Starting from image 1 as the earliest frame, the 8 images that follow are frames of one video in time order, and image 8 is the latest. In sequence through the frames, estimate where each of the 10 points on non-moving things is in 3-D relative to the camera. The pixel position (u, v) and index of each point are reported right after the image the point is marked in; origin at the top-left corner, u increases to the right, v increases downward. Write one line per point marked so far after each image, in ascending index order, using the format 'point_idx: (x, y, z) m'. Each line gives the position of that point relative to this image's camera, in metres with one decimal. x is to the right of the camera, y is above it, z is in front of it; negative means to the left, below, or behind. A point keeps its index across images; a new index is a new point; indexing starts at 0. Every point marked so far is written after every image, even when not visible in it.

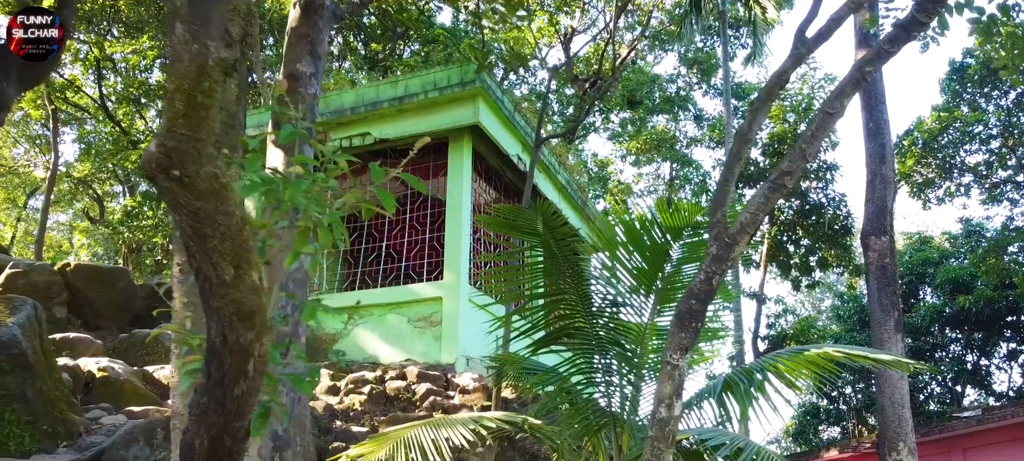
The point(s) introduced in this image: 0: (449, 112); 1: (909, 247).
0: (-0.7, +1.3, +8.7) m
1: (+9.1, -0.4, +18.3) m
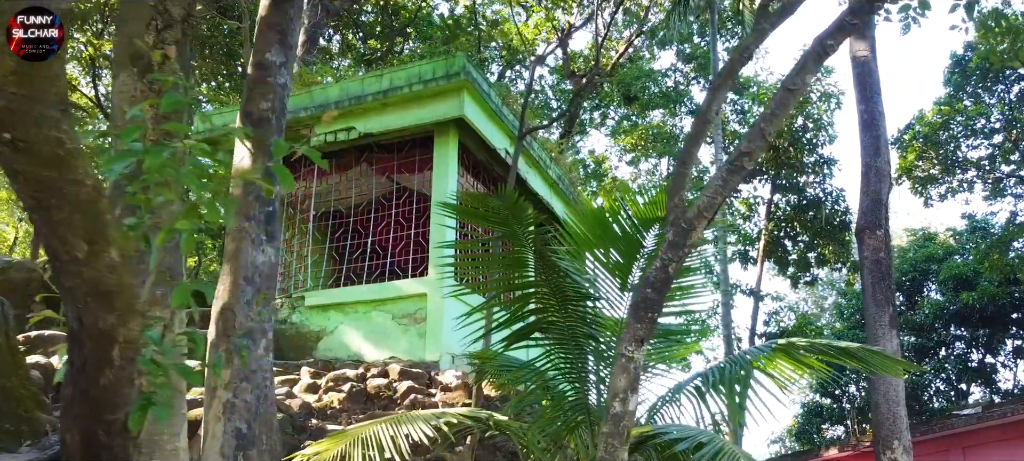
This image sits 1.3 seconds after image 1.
0: (-0.8, +1.3, +8.5) m
1: (+9.0, -0.3, +18.1) m
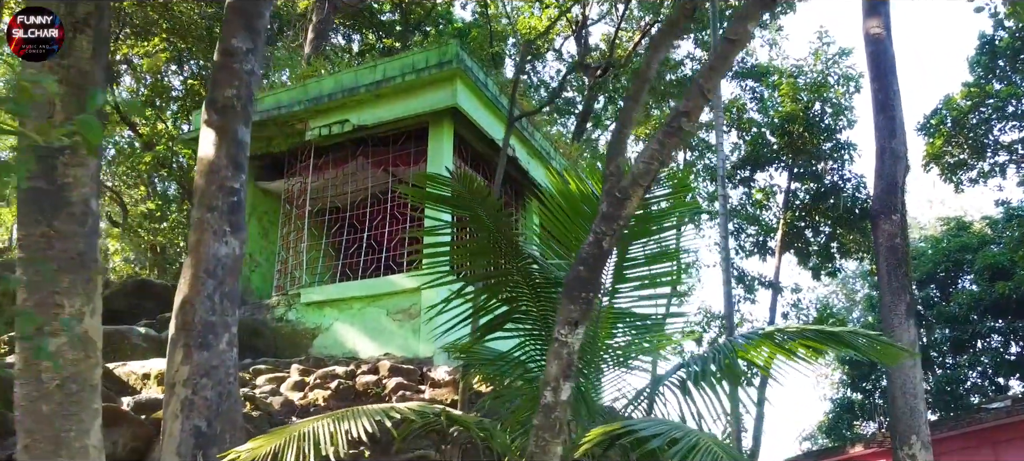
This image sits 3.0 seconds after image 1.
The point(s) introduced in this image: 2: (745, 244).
0: (-0.9, +1.4, +8.3) m
1: (+9.4, 0.0, +17.5) m
2: (+3.7, -0.2, +12.9) m
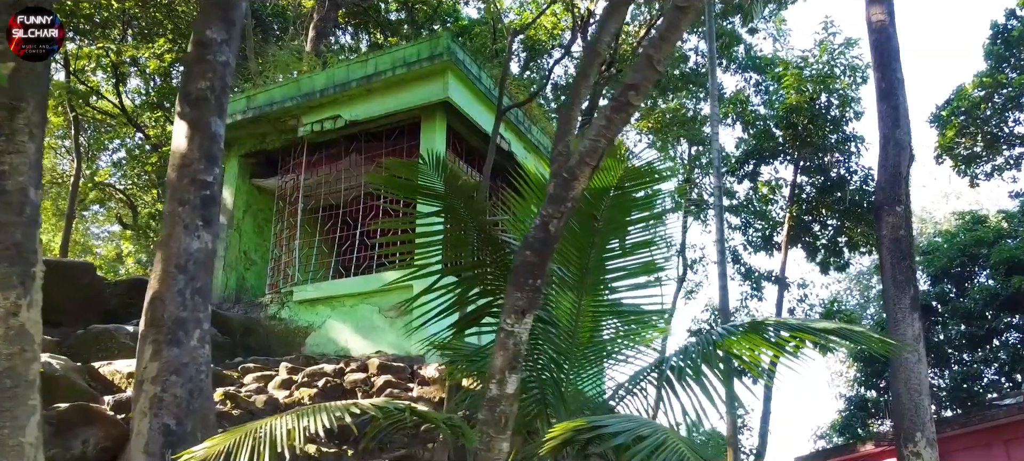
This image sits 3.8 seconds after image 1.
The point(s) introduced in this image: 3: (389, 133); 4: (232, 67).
0: (-0.9, +1.4, +8.2) m
1: (+9.5, +0.1, +17.1) m
2: (+3.7, -0.1, +12.7) m
3: (-1.3, +1.0, +8.7) m
4: (-1.8, +1.1, +5.3) m
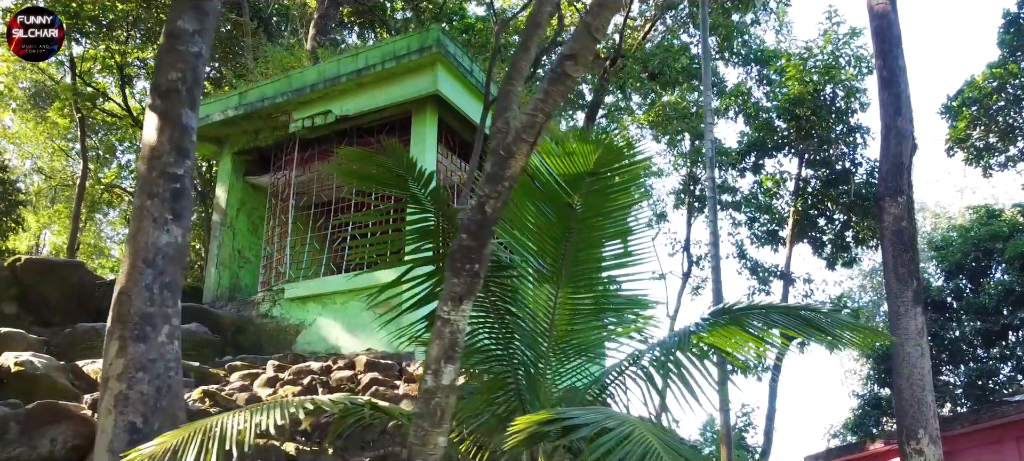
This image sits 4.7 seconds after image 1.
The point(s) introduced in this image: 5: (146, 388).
0: (-1.0, +1.5, +8.1) m
1: (+9.6, +0.2, +16.8) m
2: (+3.7, 0.0, +12.5) m
3: (-1.4, +1.1, +8.6) m
4: (-2.0, +1.1, +5.2) m
5: (-2.0, -0.8, +4.4) m
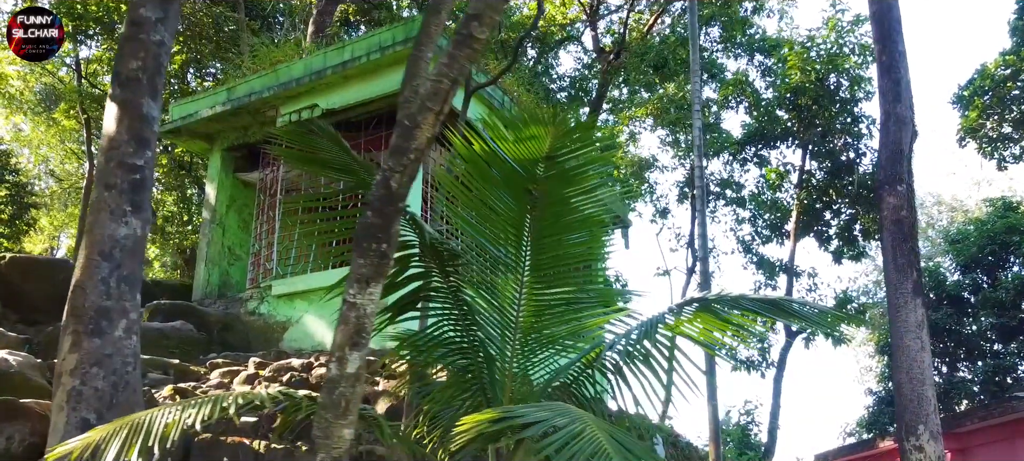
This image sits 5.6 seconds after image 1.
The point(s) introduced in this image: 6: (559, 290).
0: (-1.2, +1.5, +7.9) m
1: (+9.7, +0.4, +16.4) m
2: (+3.7, +0.1, +12.2) m
3: (-1.5, +1.1, +8.5) m
4: (-2.1, +1.1, +5.1) m
5: (-2.2, -0.8, +4.3) m
6: (+0.3, -0.3, +4.2) m
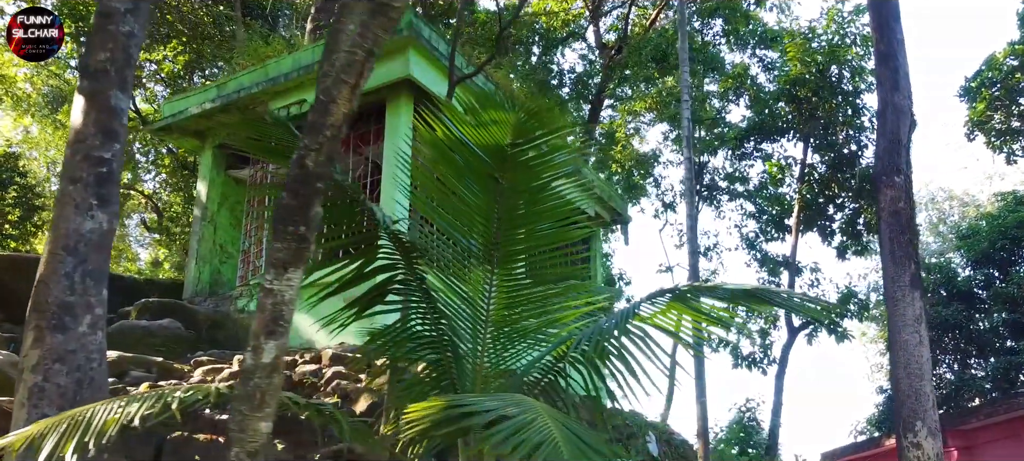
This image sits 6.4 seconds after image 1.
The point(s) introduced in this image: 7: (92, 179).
0: (-1.3, +1.6, +7.8) m
1: (+9.7, +0.5, +16.1) m
2: (+3.7, +0.1, +12.1) m
3: (-1.6, +1.2, +8.4) m
4: (-2.3, +1.2, +5.0) m
5: (-2.3, -0.8, +4.2) m
6: (+0.1, -0.3, +4.1) m
7: (-2.4, +0.3, +4.6) m
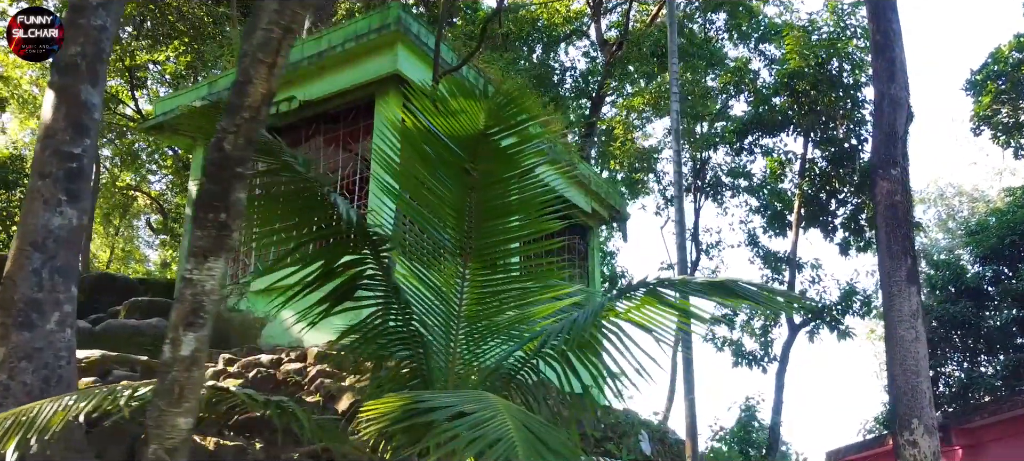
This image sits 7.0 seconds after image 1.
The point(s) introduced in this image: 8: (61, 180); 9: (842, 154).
0: (-1.4, +1.6, +7.8) m
1: (+9.7, +0.6, +15.9) m
2: (+3.7, +0.2, +11.9) m
3: (-1.7, +1.2, +8.3) m
4: (-2.4, +1.2, +4.9) m
5: (-2.4, -0.7, +4.1) m
6: (0.0, -0.2, +4.0) m
7: (-2.5, +0.3, +4.5) m
8: (-2.5, +0.3, +4.5) m
9: (+4.5, +1.0, +11.0) m
